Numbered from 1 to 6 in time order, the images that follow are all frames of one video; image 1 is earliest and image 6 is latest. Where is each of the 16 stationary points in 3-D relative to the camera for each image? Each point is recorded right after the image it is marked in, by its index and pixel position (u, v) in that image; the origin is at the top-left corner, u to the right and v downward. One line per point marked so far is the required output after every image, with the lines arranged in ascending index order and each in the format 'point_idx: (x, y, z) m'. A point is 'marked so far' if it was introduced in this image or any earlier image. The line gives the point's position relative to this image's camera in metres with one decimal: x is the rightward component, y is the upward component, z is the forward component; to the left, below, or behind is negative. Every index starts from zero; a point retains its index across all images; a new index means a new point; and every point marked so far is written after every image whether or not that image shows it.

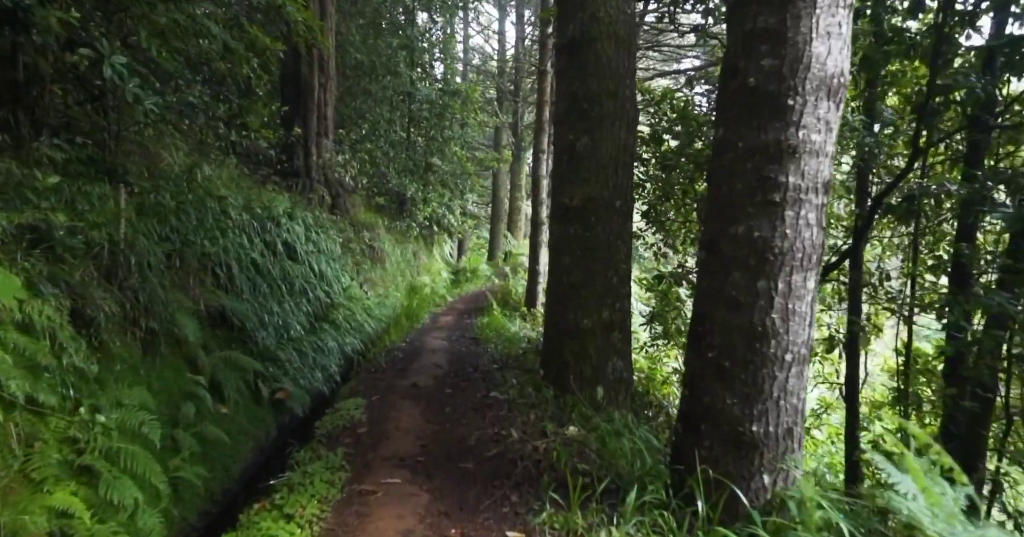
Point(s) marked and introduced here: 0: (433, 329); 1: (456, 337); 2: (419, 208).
0: (-1.2, -0.9, +10.3) m
1: (-0.8, -1.0, +9.4) m
2: (-2.3, +1.5, +16.7) m
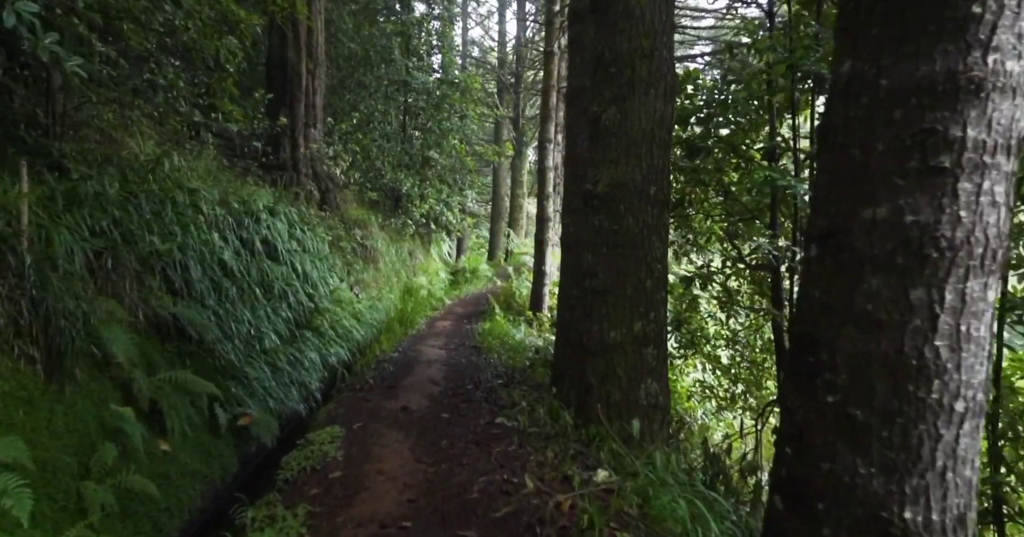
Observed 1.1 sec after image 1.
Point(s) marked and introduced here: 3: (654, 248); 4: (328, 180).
0: (-1.1, -0.9, +9.4) m
1: (-0.7, -1.0, +8.5) m
2: (-2.3, +1.5, +15.7) m
3: (+0.9, +0.1, +4.1) m
4: (-3.5, +1.7, +12.8) m
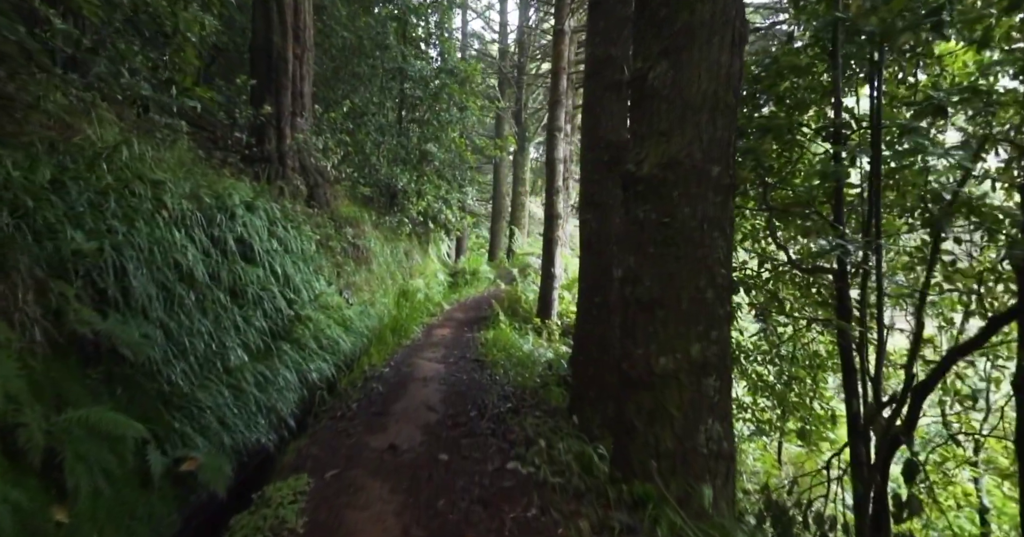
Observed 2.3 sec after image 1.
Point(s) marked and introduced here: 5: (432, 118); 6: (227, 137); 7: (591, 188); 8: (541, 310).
0: (-1.0, -1.0, +8.4) m
1: (-0.7, -1.0, +7.5) m
2: (-2.2, +1.5, +14.8) m
3: (+1.0, +0.1, +3.1) m
4: (-3.4, +1.7, +11.9) m
5: (-1.8, +3.4, +15.1) m
6: (-4.7, +2.2, +11.2) m
7: (+0.6, +0.6, +5.3) m
8: (+0.4, -0.6, +9.4) m
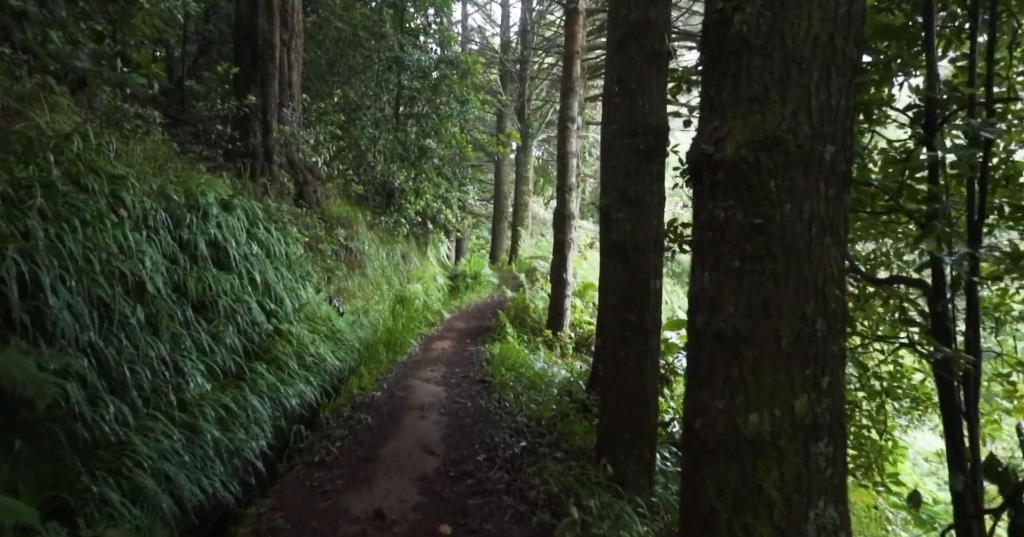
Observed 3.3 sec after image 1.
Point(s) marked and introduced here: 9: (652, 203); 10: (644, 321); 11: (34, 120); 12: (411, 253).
0: (-1.0, -1.0, +7.5) m
1: (-0.6, -1.1, +6.6) m
2: (-2.1, +1.4, +13.9) m
3: (+1.1, 0.0, +2.2) m
4: (-3.4, +1.6, +11.0) m
5: (-1.7, +3.3, +14.2) m
6: (-4.6, +2.1, +10.3) m
7: (+0.7, +0.6, +4.4) m
8: (+0.5, -0.7, +8.5) m
9: (+0.9, +0.4, +4.3) m
10: (+0.9, -0.4, +4.3) m
11: (-4.2, +1.3, +5.9) m
12: (-2.1, +0.3, +13.9) m
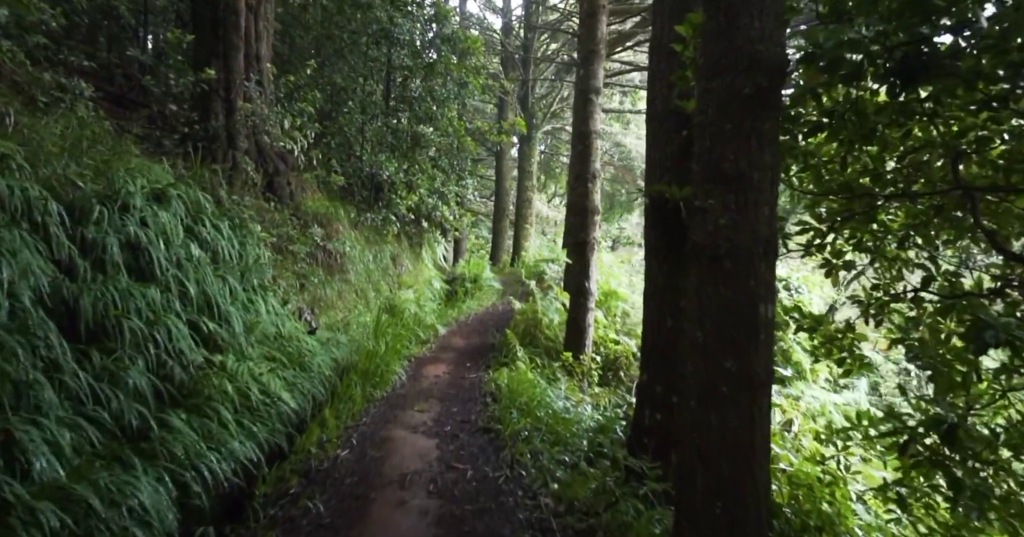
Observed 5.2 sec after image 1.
0: (-0.9, -1.1, +5.9) m
1: (-0.5, -1.1, +5.0) m
2: (-2.0, +1.3, +12.3) m
3: (+1.2, 0.0, +0.6) m
4: (-3.3, +1.5, +9.3) m
5: (-1.6, +3.2, +12.6) m
6: (-4.5, +2.0, +8.7) m
7: (+0.8, +0.5, +2.8) m
8: (+0.6, -0.7, +6.9) m
9: (+1.0, +0.3, +2.7) m
10: (+1.0, -0.4, +2.7) m
11: (-4.1, +1.2, +4.3) m
12: (-2.0, +0.2, +12.2) m
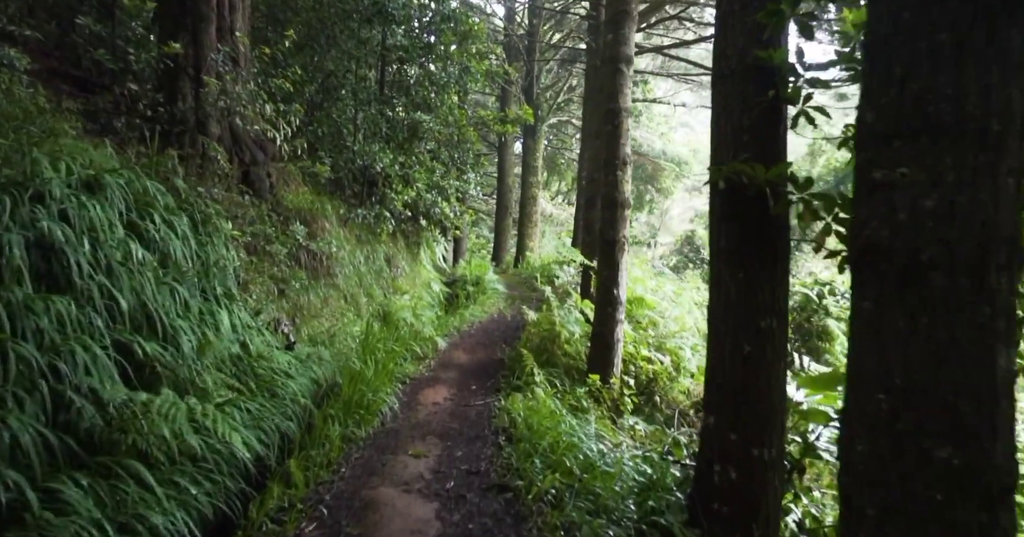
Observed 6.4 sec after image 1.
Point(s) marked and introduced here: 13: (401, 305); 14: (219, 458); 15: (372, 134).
0: (-0.7, -1.2, +4.7) m
1: (-0.3, -1.2, +3.9) m
2: (-1.9, +1.3, +11.1) m
3: (+1.3, -0.1, -0.5) m
4: (-3.1, +1.5, +8.2) m
5: (-1.5, +3.2, +11.5) m
6: (-4.4, +2.0, +7.5) m
7: (+1.0, +0.5, +1.7) m
8: (+0.7, -0.8, +5.8) m
9: (+1.1, +0.3, +1.6) m
10: (+1.1, -0.5, +1.6) m
11: (-4.0, +1.2, +3.2) m
12: (-1.9, +0.2, +11.1) m
13: (-1.5, -0.5, +9.0) m
14: (-1.7, -1.0, +3.7) m
15: (-2.3, +2.2, +10.9) m
